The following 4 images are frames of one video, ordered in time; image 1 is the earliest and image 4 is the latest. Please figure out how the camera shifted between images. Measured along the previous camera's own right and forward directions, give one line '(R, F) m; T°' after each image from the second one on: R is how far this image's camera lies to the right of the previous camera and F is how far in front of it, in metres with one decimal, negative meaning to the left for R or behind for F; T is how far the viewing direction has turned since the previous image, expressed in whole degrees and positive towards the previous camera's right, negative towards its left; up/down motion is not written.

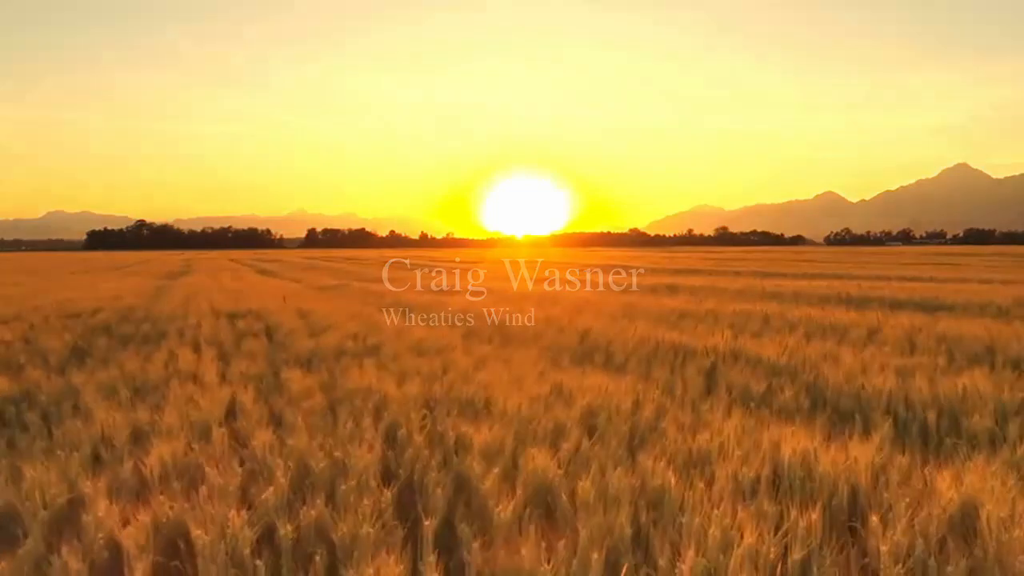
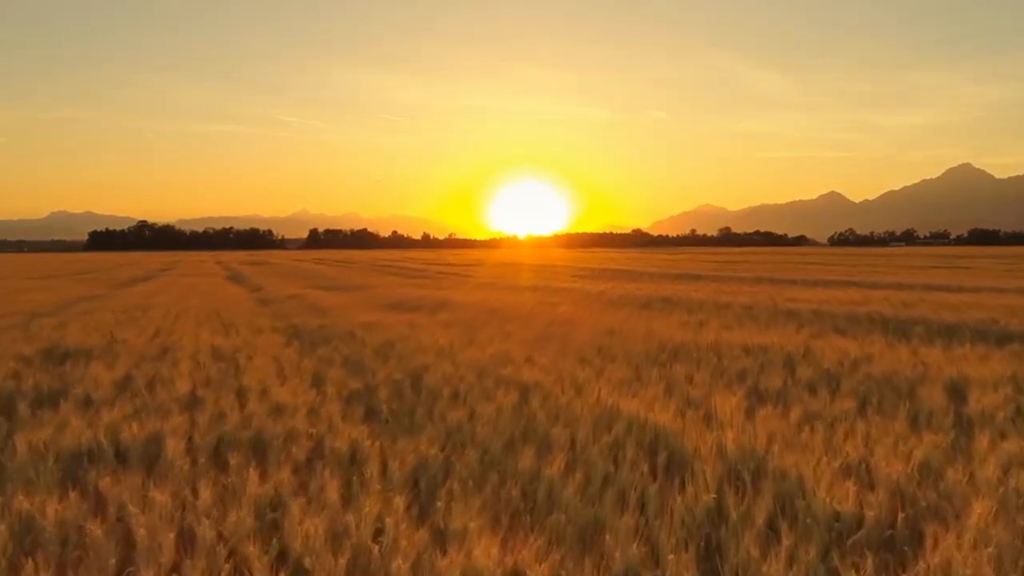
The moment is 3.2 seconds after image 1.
(+0.9, +3.0) m; 0°
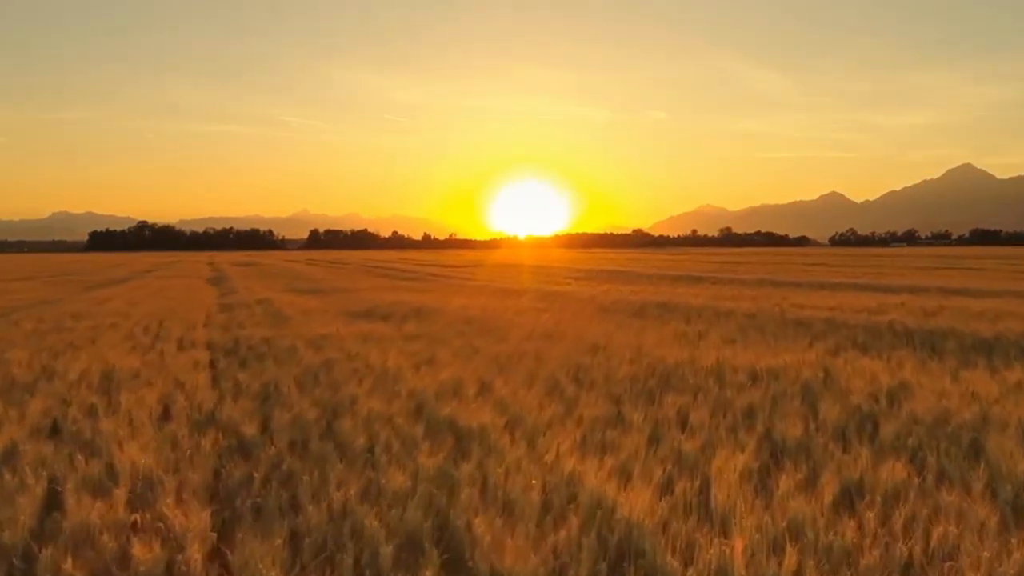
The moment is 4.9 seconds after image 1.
(+0.5, +1.6) m; 0°
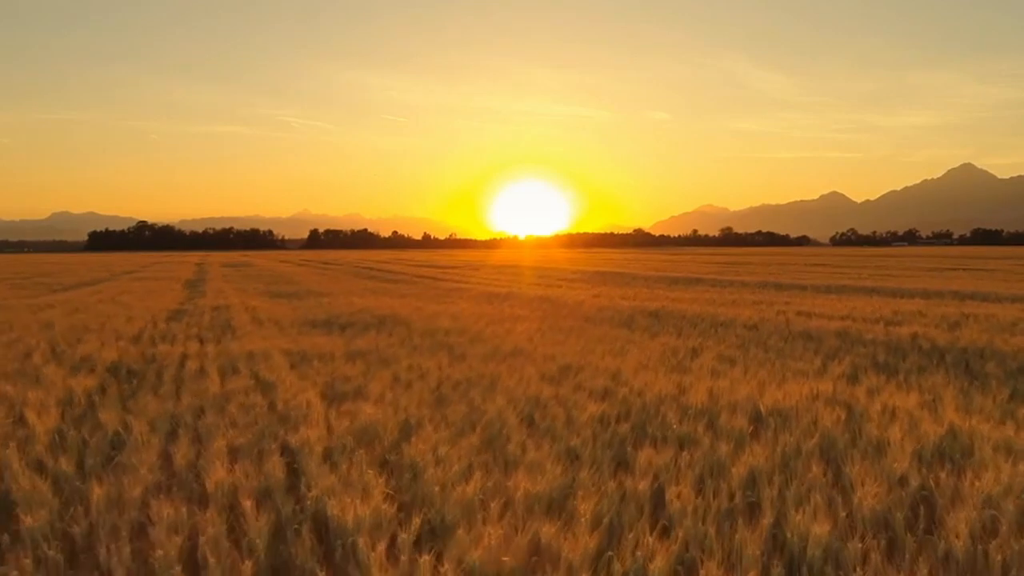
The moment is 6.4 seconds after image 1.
(+0.6, +1.6) m; 0°
